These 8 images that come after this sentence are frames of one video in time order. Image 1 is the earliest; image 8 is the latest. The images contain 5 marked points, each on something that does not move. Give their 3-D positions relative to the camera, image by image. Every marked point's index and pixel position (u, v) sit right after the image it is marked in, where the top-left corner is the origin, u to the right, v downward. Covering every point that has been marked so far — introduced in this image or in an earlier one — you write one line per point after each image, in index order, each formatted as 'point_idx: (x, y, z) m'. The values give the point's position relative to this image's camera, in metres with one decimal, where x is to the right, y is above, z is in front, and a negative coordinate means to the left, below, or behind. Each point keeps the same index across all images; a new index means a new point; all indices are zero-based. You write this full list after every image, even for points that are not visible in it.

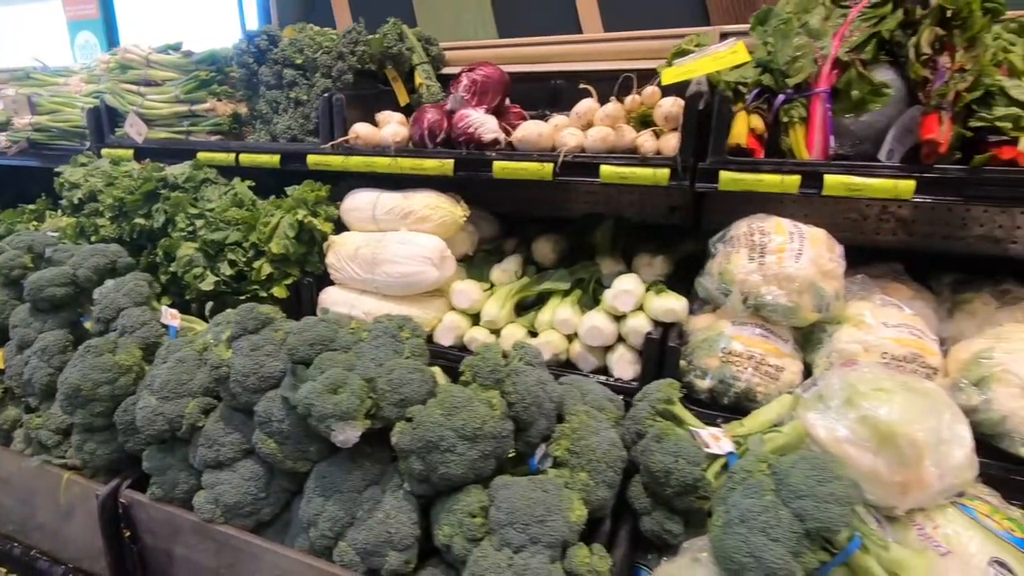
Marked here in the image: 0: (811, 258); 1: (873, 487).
0: (+0.7, +0.1, +1.2) m
1: (+0.7, -0.4, +1.0) m
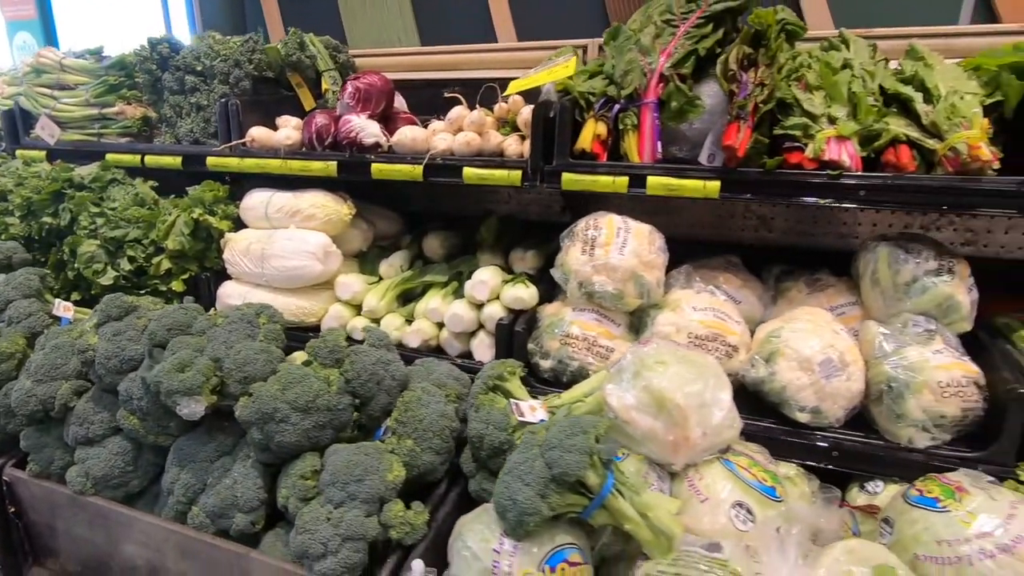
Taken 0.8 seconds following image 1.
0: (+0.3, +0.1, +1.4) m
1: (+0.3, -0.3, +1.1) m
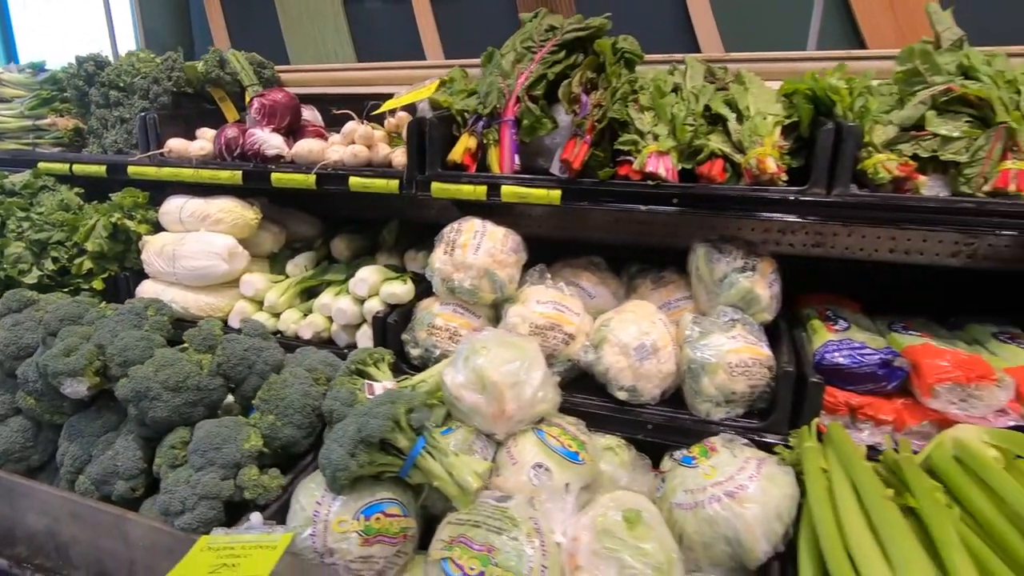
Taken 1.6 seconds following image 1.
0: (-0.1, +0.1, +1.6) m
1: (-0.1, -0.3, +1.3) m
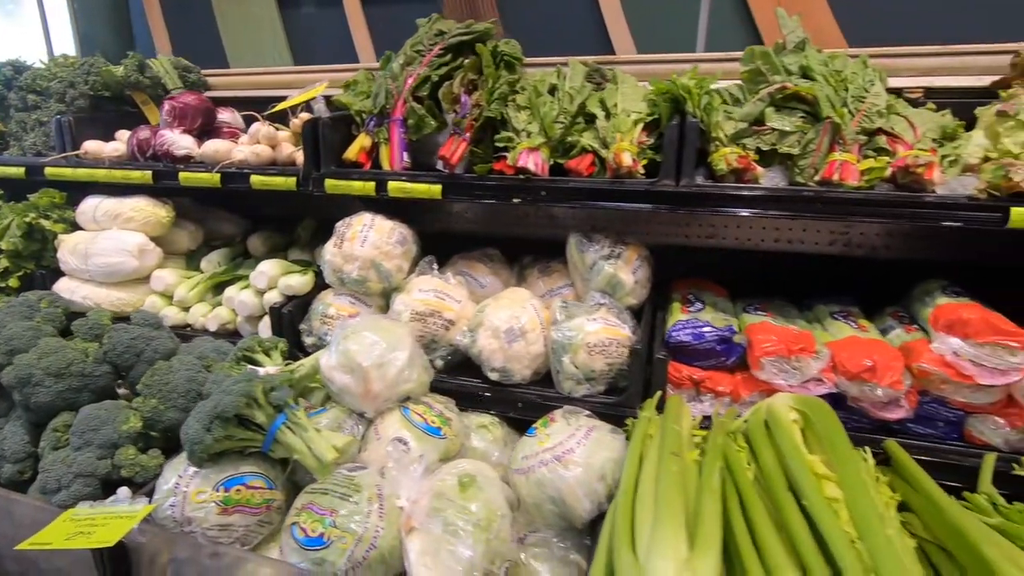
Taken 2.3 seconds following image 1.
0: (-0.4, +0.1, +1.7) m
1: (-0.4, -0.3, +1.4) m
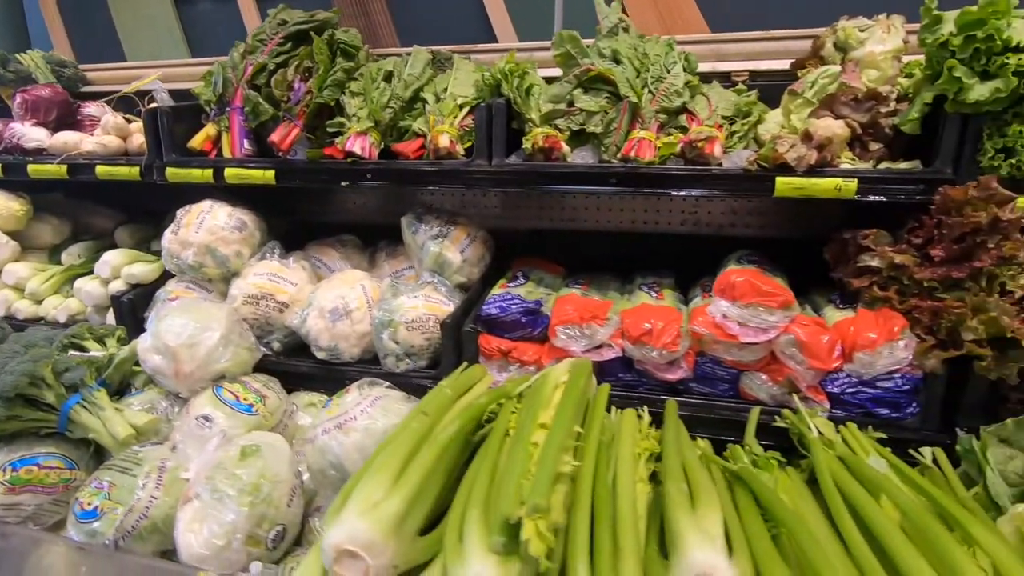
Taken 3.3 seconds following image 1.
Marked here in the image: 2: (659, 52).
0: (-1.0, +0.2, +1.7) m
1: (-0.9, -0.2, +1.4) m
2: (+0.4, +0.7, +1.6) m
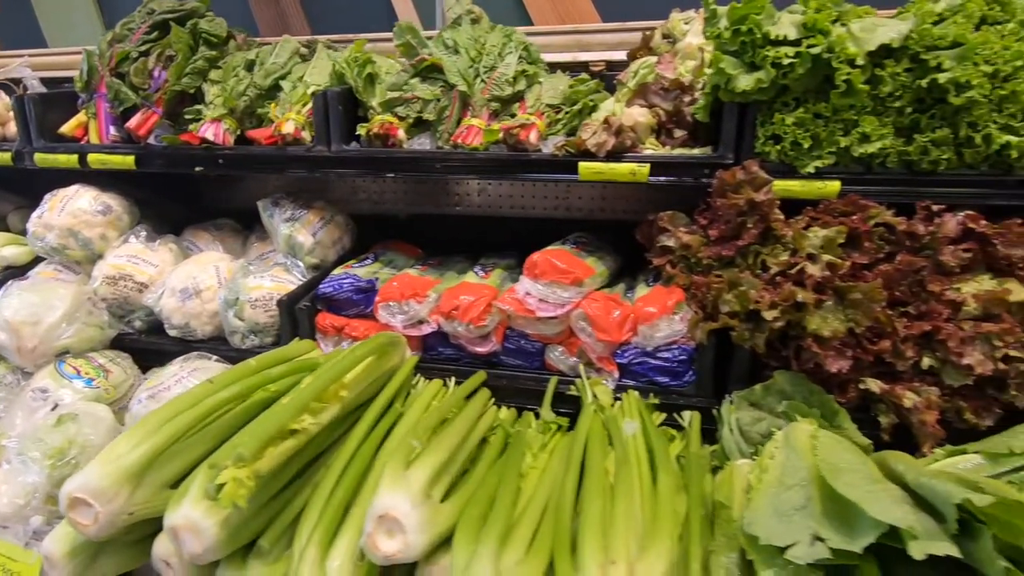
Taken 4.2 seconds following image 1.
0: (-1.4, +0.2, +1.7) m
1: (-1.4, -0.2, +1.5) m
2: (0.0, +0.8, +1.7) m
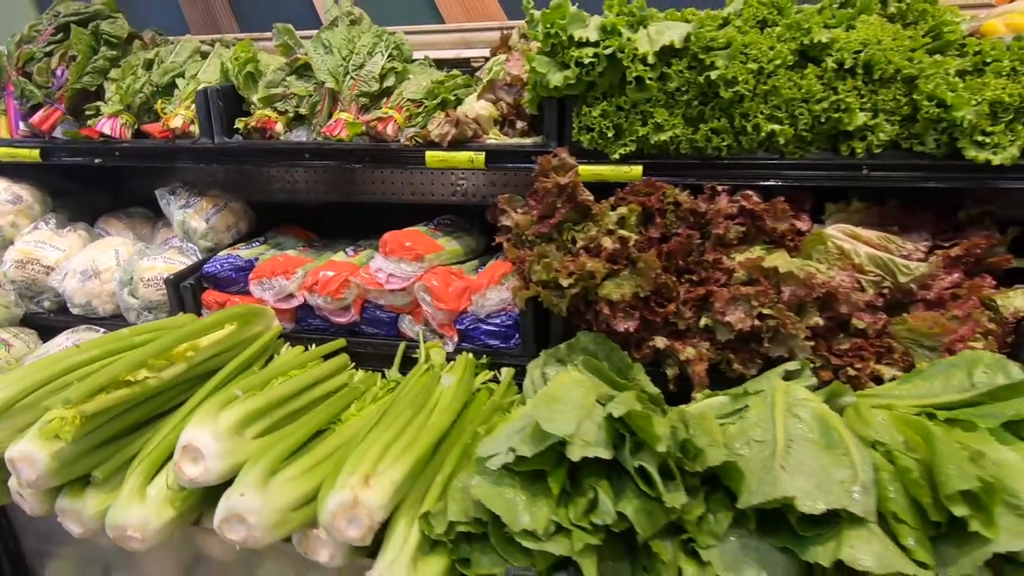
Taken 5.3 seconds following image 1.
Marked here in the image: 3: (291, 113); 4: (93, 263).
0: (-1.9, +0.3, +1.9) m
1: (-1.9, -0.1, +1.6) m
2: (-0.5, +0.8, +1.8) m
3: (-0.7, +0.6, +1.8) m
4: (-1.4, +0.1, +1.8) m
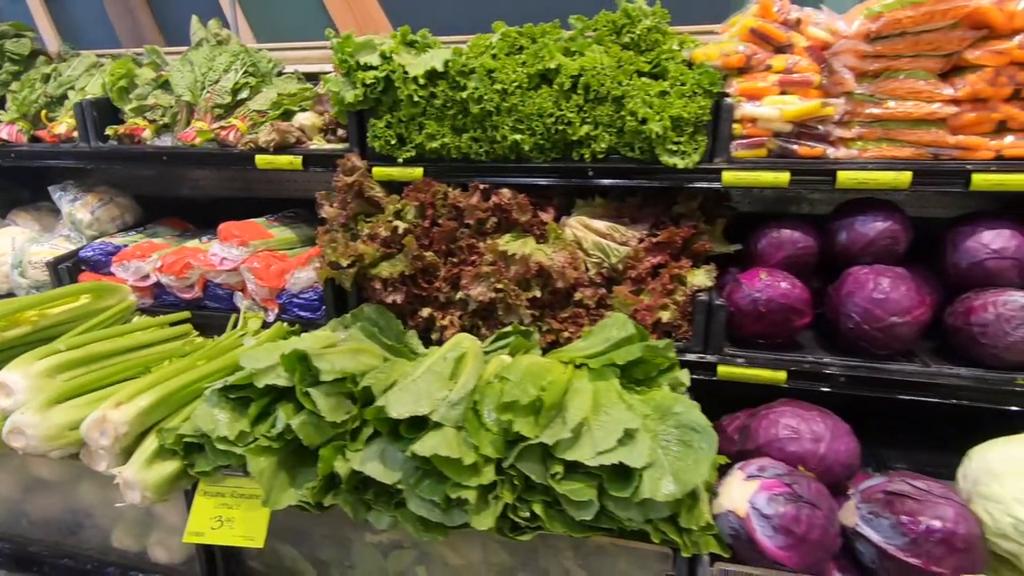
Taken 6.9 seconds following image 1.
0: (-2.5, +0.4, +2.2) m
1: (-2.5, -0.1, +2.0) m
2: (-1.1, +0.9, +2.1) m
3: (-1.4, +0.7, +2.1) m
4: (-2.1, +0.2, +2.1) m
